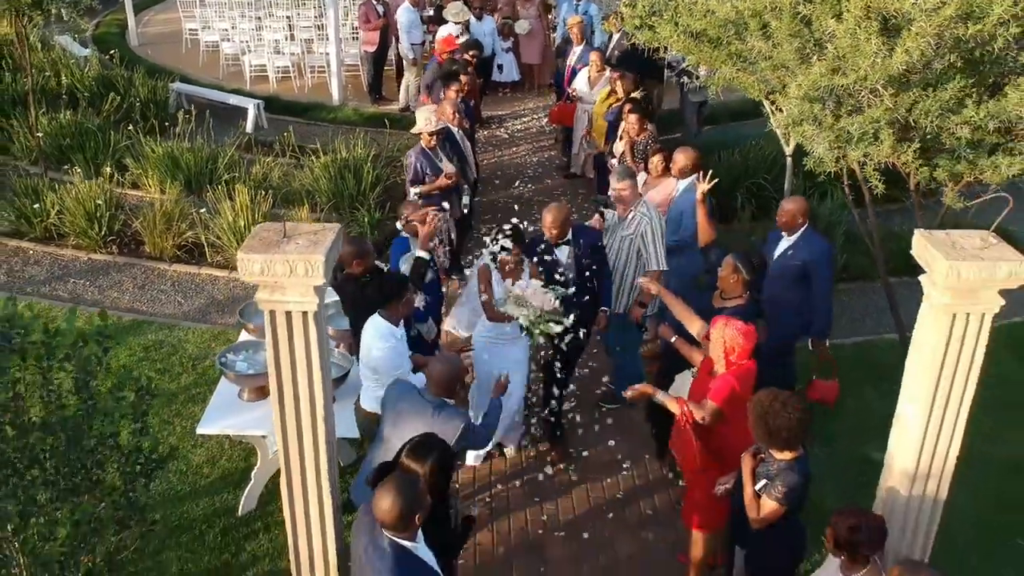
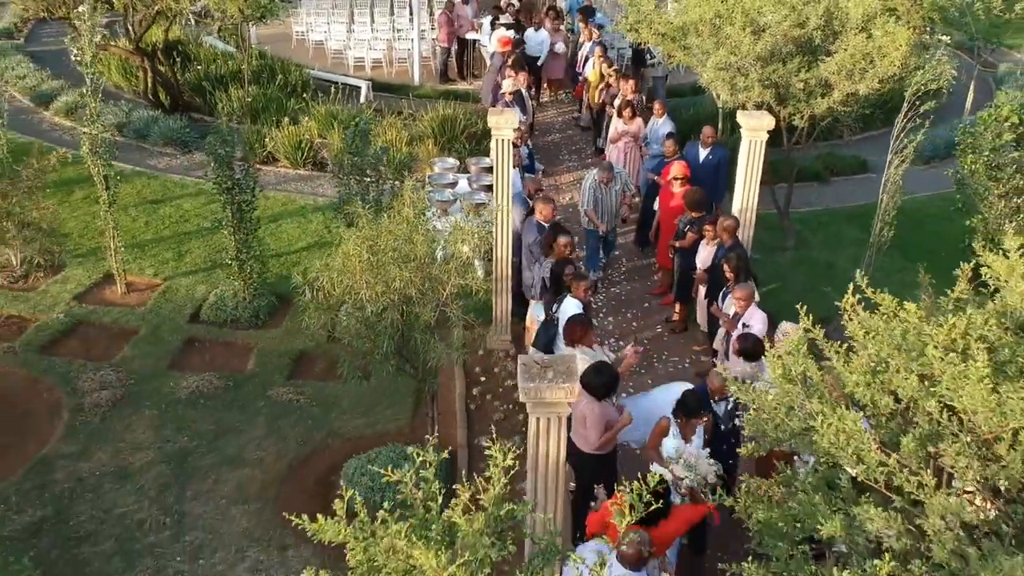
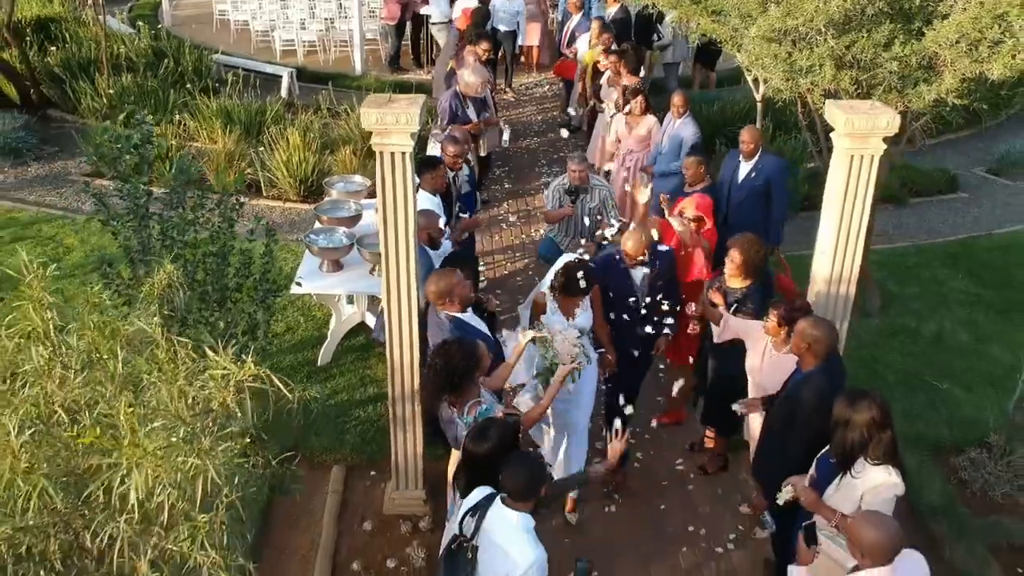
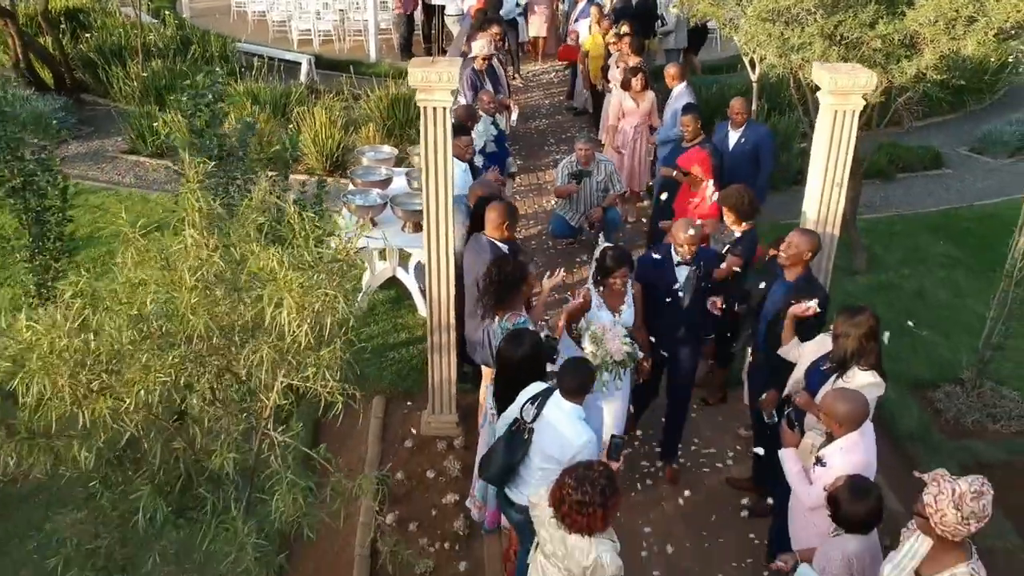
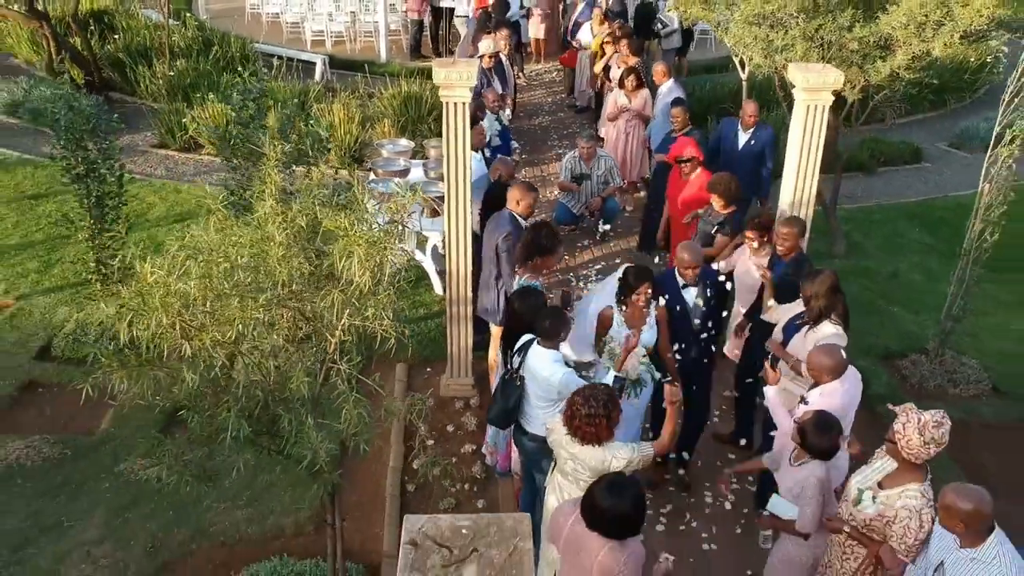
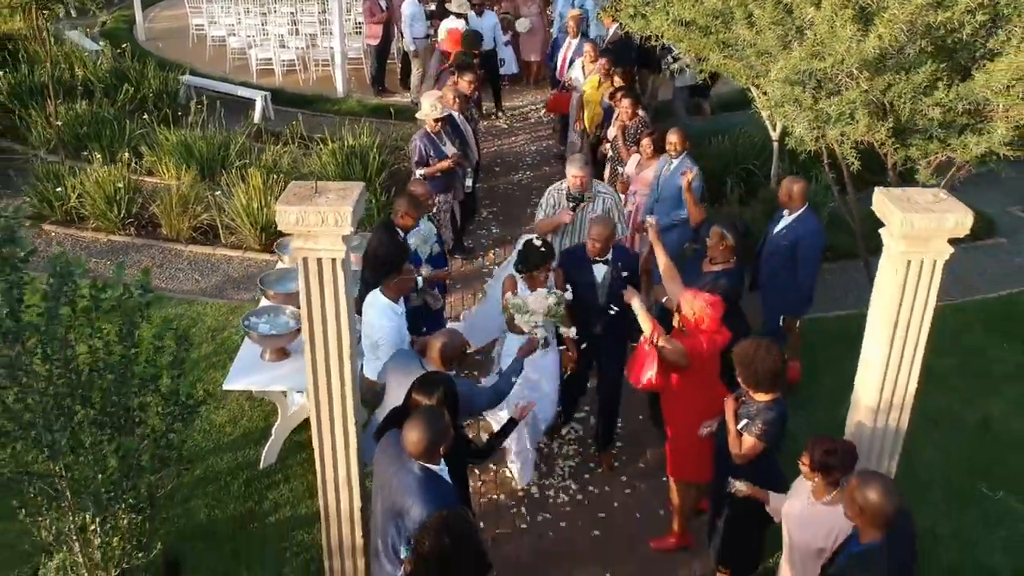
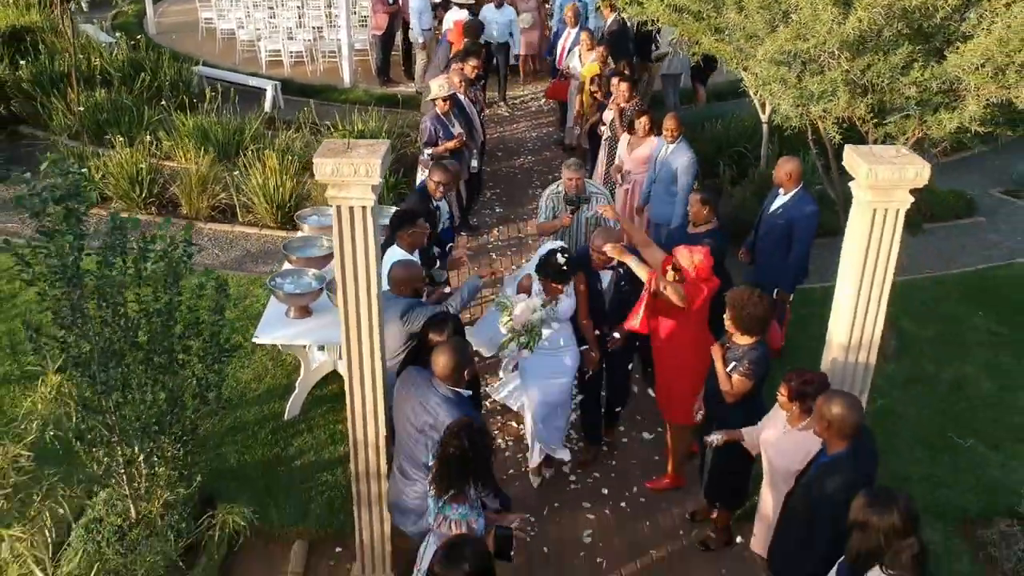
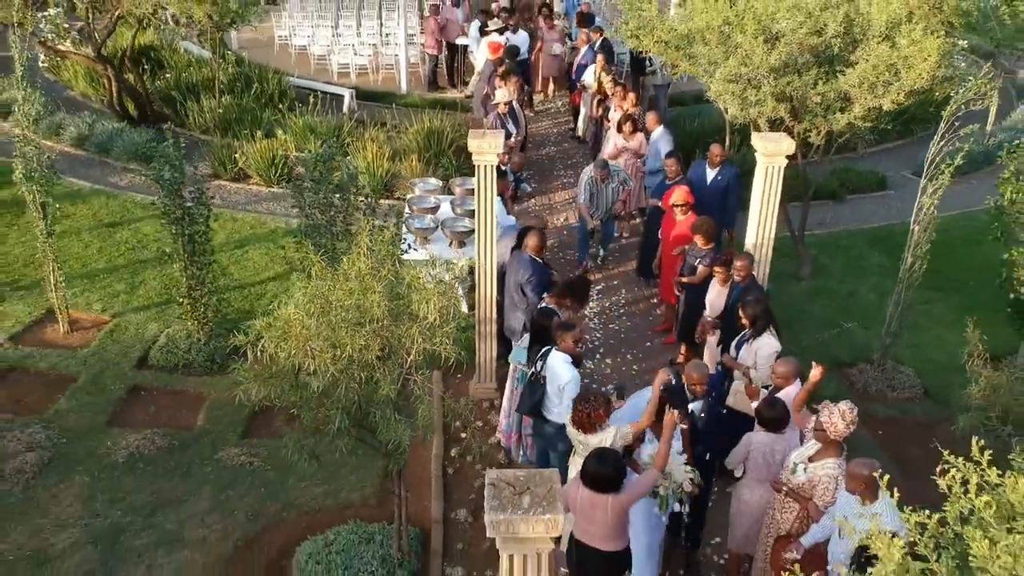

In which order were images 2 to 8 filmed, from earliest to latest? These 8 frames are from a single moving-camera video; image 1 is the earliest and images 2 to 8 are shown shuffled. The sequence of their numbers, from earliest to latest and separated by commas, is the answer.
6, 7, 3, 4, 5, 8, 2
